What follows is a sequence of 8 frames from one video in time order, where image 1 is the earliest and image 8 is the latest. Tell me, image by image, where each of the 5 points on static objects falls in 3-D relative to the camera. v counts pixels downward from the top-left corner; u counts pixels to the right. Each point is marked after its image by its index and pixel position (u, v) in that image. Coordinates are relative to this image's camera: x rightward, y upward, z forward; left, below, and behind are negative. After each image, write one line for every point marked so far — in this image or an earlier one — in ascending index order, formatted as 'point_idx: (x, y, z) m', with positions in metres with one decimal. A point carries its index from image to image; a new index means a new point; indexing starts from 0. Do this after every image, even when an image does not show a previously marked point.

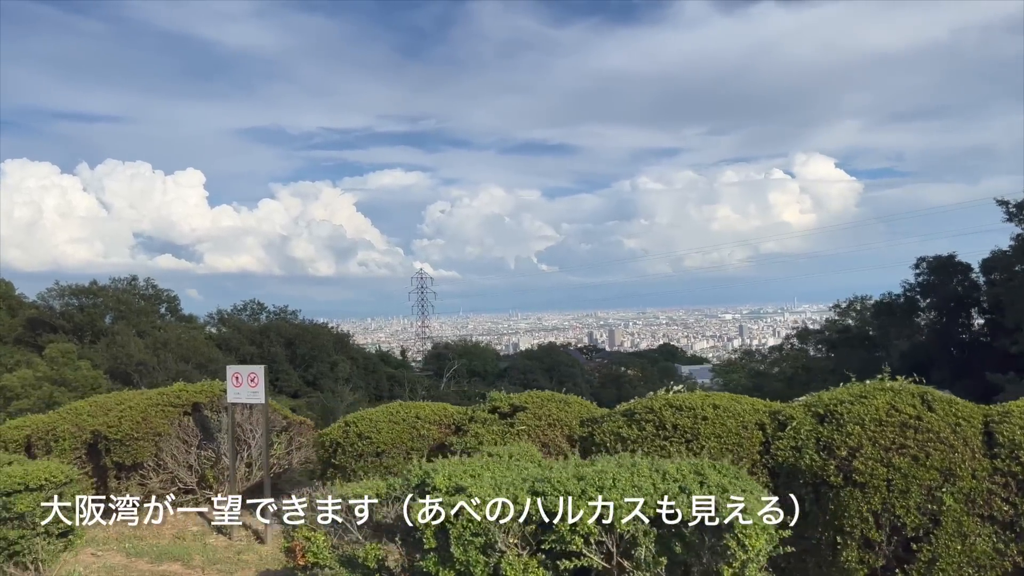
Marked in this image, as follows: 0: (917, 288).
0: (+11.1, 0.0, +20.0) m
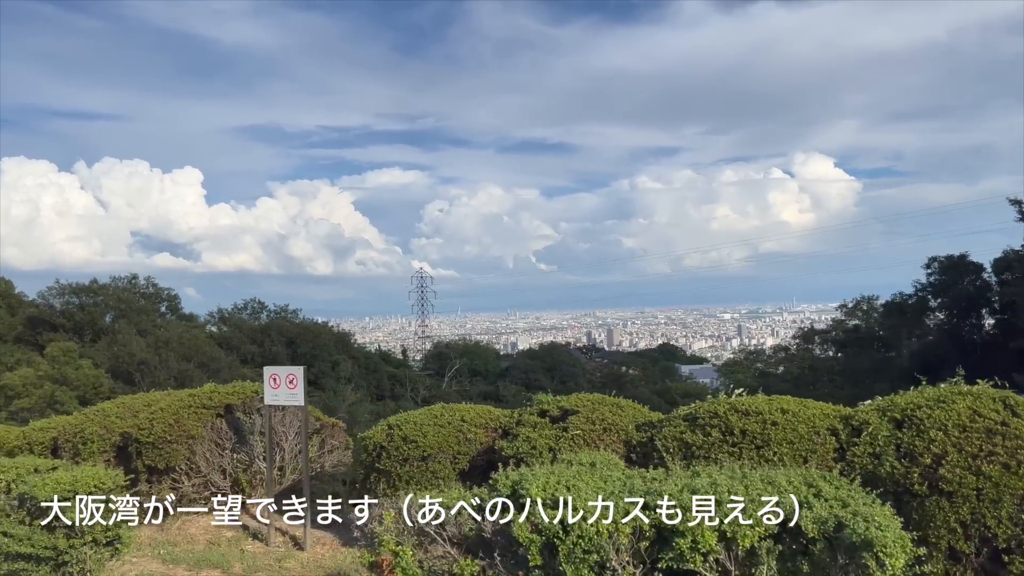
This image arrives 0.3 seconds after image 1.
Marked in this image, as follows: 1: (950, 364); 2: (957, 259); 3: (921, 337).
0: (+11.3, 0.0, +19.9) m
1: (+11.0, -2.0, +18.6) m
2: (+11.8, +0.8, +19.4) m
3: (+11.0, -1.3, +19.8) m
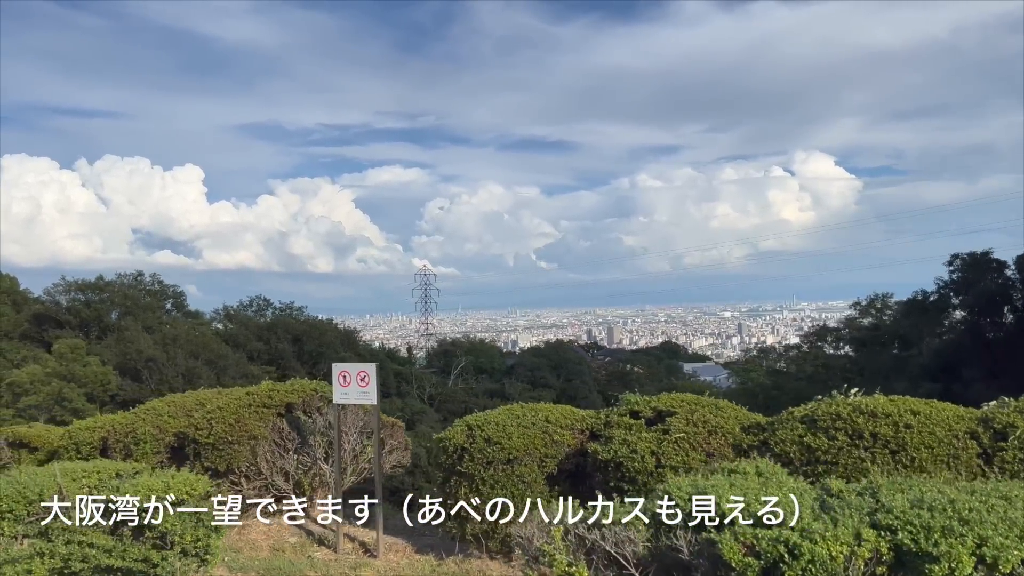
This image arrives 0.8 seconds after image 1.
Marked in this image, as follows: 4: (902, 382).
0: (+11.8, 0.0, +19.7) m
1: (+11.5, -1.9, +18.3) m
2: (+12.2, +0.8, +19.2) m
3: (+11.5, -1.3, +19.6) m
4: (+10.4, -2.5, +19.7) m
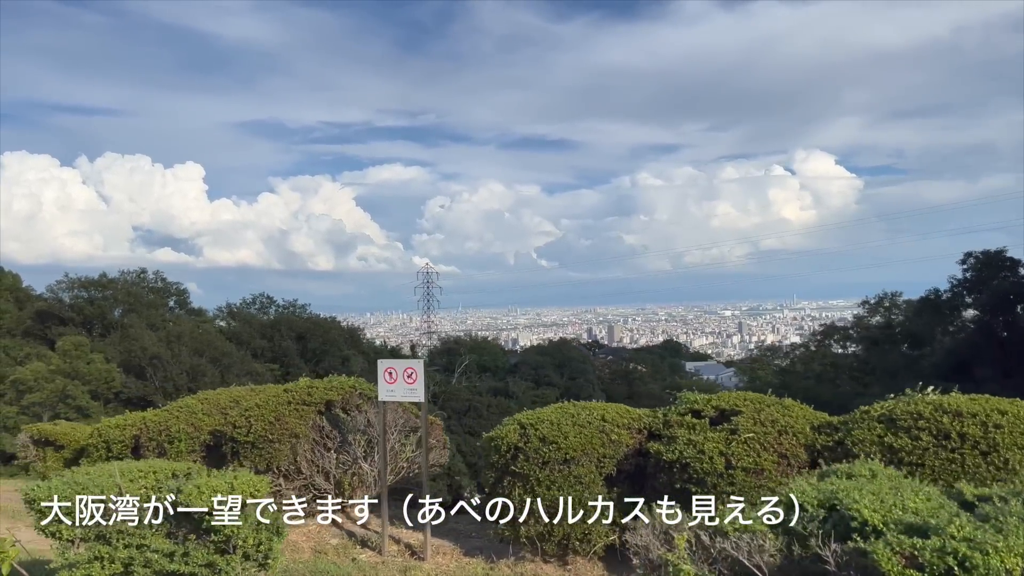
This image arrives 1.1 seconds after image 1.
0: (+12.0, +0.1, +19.5) m
1: (+11.7, -1.9, +18.2) m
2: (+12.5, +0.9, +19.0) m
3: (+11.7, -1.2, +19.4) m
4: (+10.7, -2.5, +19.6) m
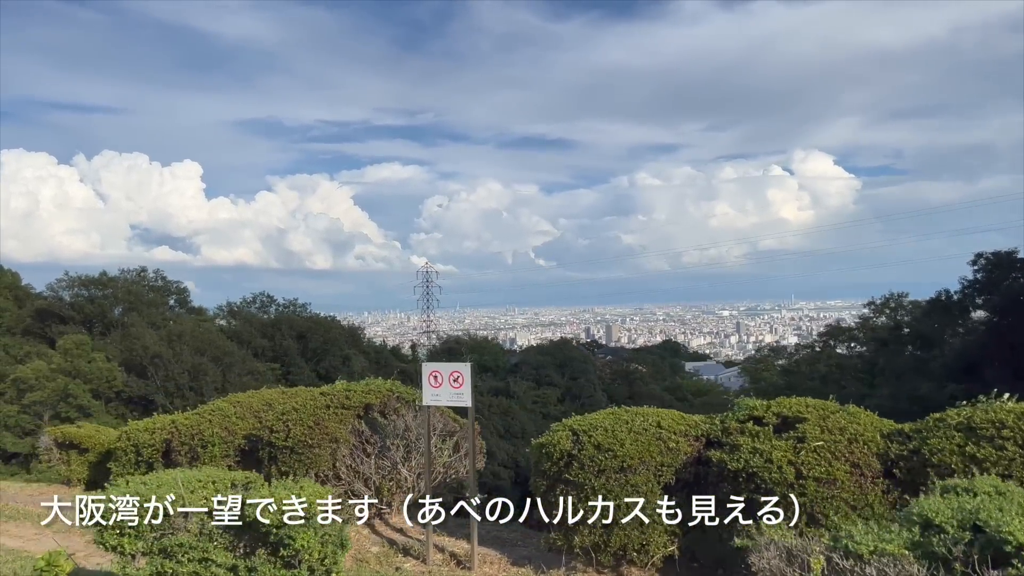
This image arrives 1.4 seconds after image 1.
0: (+12.2, 0.0, +19.5) m
1: (+11.9, -1.9, +18.1) m
2: (+12.7, +0.8, +18.9) m
3: (+11.9, -1.3, +19.4) m
4: (+10.9, -2.5, +19.5) m
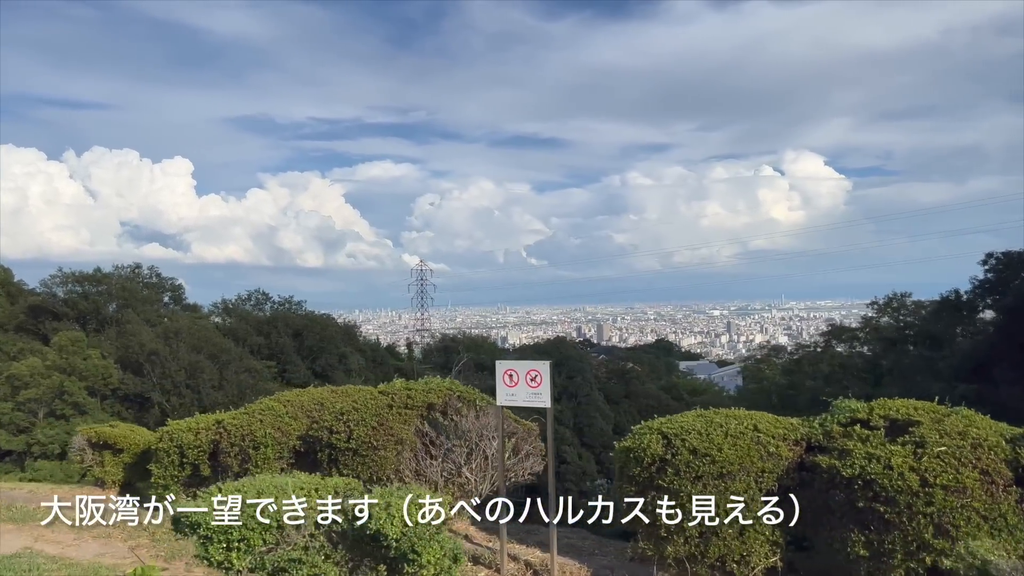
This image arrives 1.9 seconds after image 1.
0: (+12.4, 0.0, +19.4) m
1: (+12.1, -1.9, +18.1) m
2: (+12.9, +0.8, +18.9) m
3: (+12.1, -1.3, +19.3) m
4: (+11.1, -2.5, +19.4) m
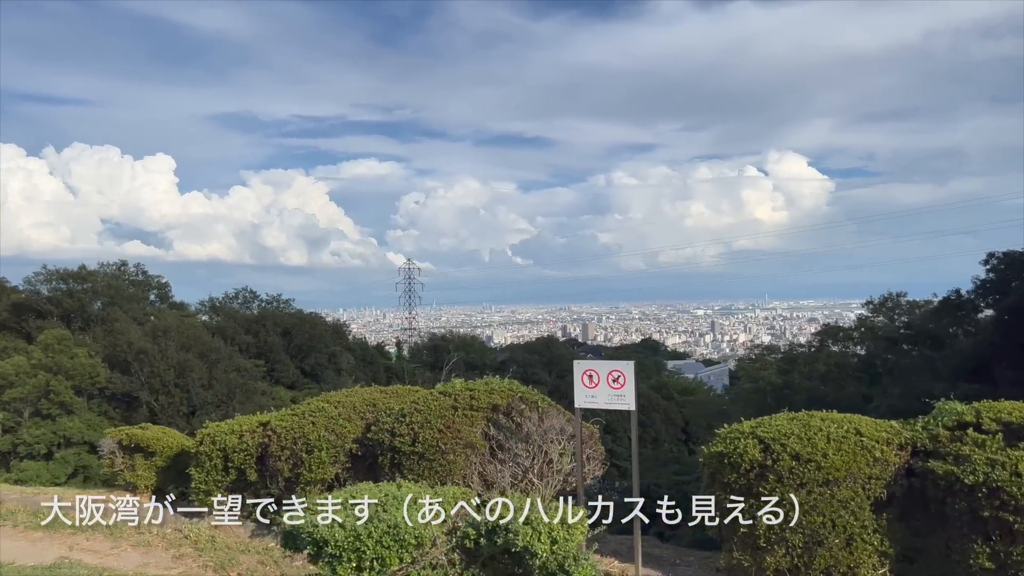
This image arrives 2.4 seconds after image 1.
0: (+12.5, 0.0, +19.4) m
1: (+12.2, -1.9, +18.1) m
2: (+12.9, +0.8, +18.9) m
3: (+12.2, -1.3, +19.3) m
4: (+11.1, -2.5, +19.5) m
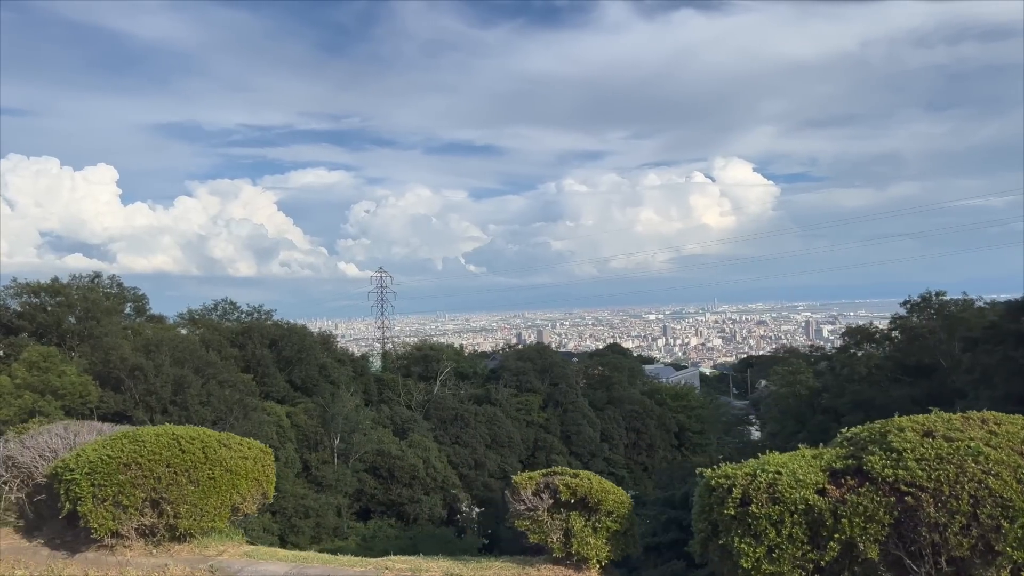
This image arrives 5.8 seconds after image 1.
0: (+14.3, +0.1, +18.9) m
1: (+14.1, -1.8, +17.5) m
2: (+14.8, +0.9, +18.4) m
3: (+14.0, -1.2, +18.7) m
4: (+13.0, -2.4, +18.8) m
